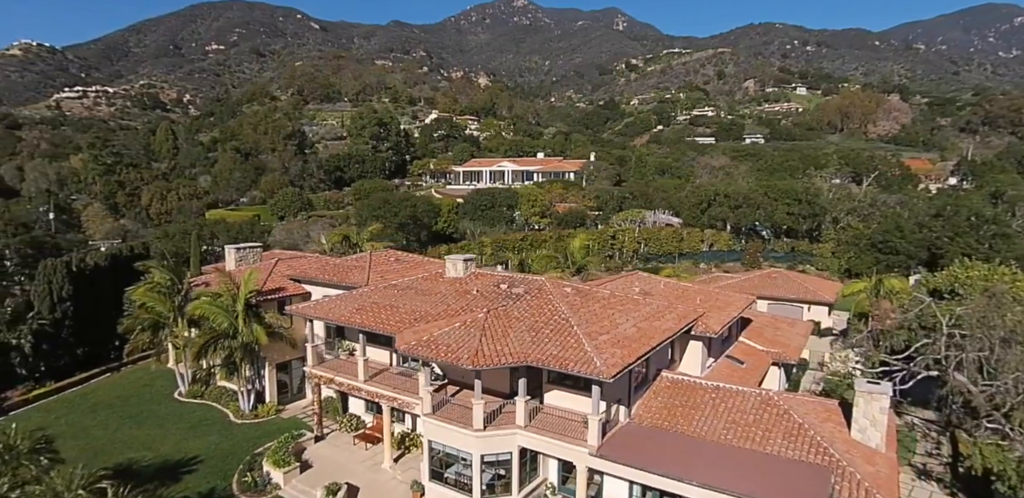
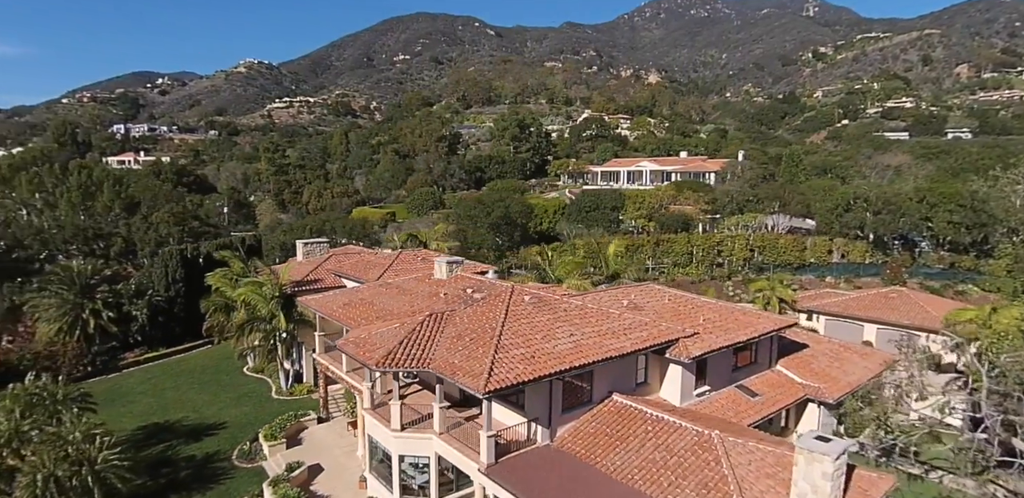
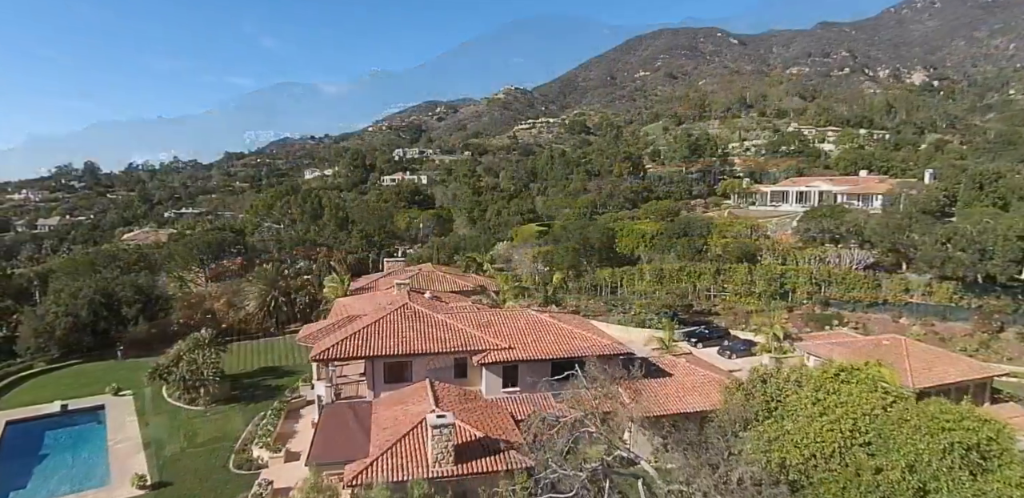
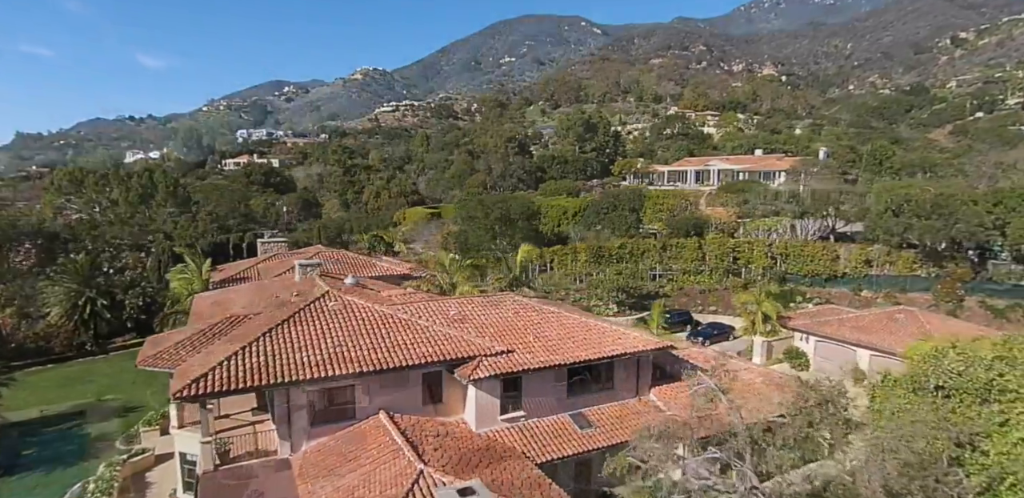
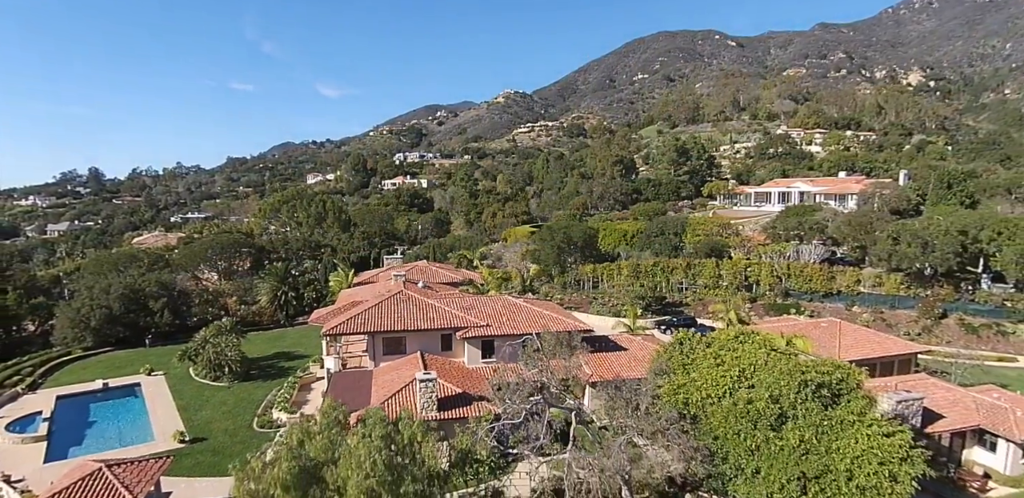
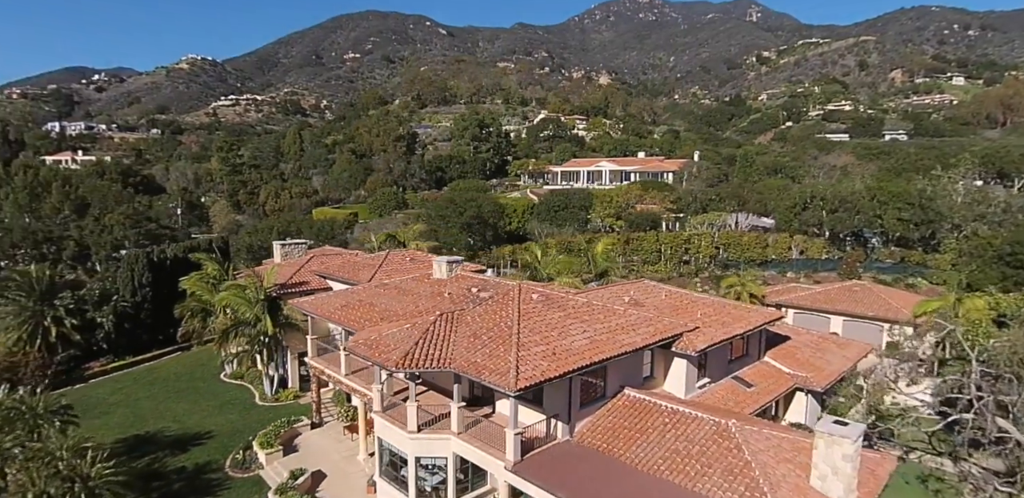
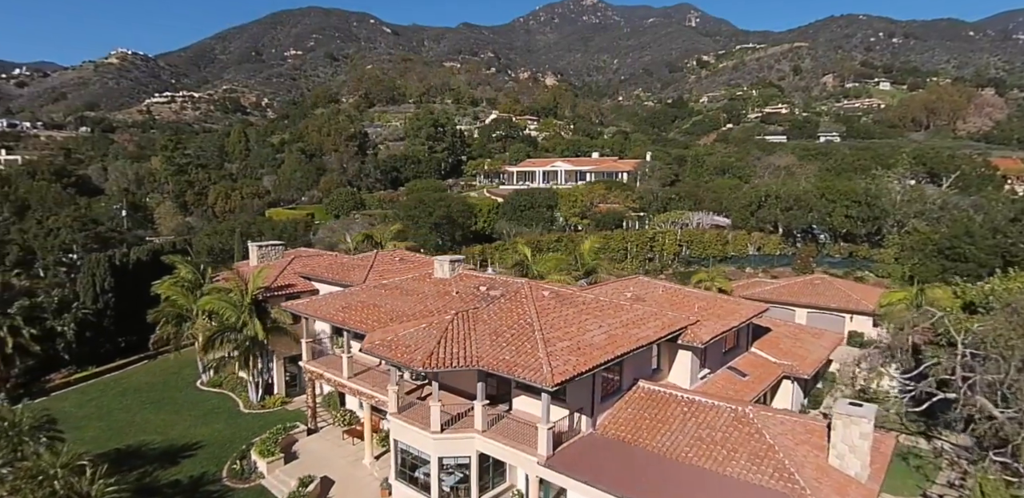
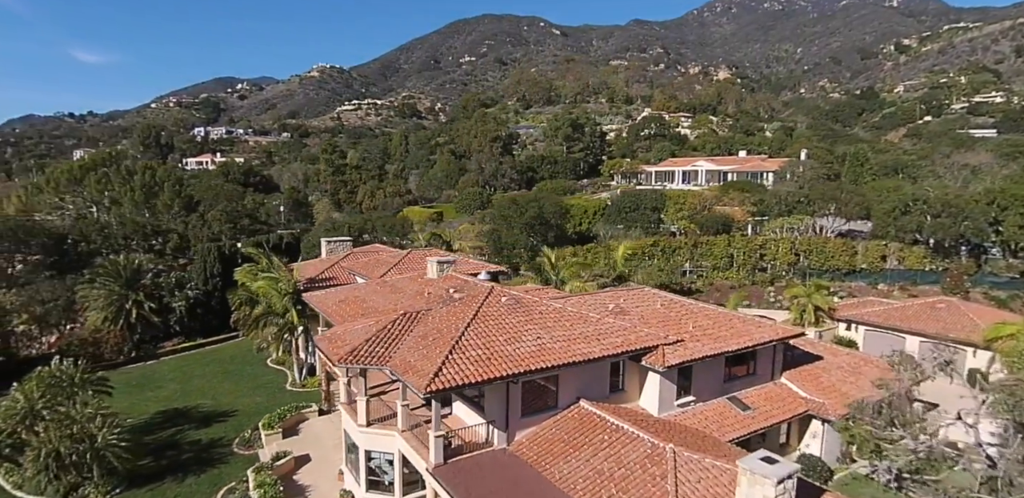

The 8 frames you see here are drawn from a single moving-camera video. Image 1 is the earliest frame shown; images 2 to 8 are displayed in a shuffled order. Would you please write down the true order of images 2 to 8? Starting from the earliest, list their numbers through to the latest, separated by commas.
7, 6, 2, 8, 4, 3, 5
